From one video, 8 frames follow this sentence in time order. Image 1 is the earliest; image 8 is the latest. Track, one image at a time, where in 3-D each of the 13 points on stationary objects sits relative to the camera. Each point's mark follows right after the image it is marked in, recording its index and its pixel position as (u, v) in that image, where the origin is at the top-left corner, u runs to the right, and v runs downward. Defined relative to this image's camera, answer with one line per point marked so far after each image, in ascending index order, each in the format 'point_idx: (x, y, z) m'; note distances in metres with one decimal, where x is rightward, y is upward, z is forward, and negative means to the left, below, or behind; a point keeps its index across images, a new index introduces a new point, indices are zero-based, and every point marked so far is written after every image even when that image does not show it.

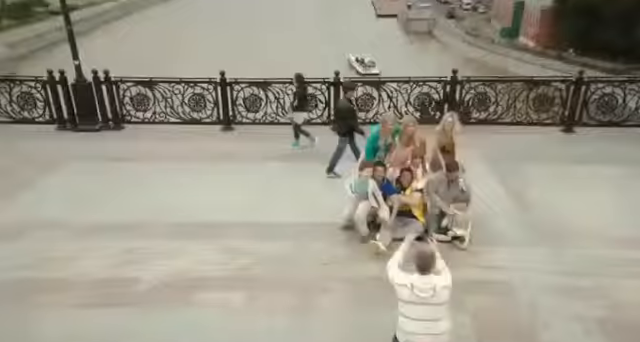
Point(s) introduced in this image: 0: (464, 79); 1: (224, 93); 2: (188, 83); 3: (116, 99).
0: (+2.2, +1.4, +7.7) m
1: (-1.6, +1.3, +8.2) m
2: (-2.2, +1.4, +8.2) m
3: (-3.3, +1.2, +8.1) m
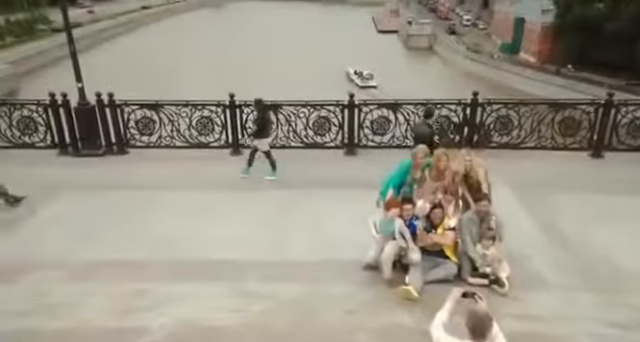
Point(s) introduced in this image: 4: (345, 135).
0: (+2.4, +1.0, +7.3) m
1: (-1.3, +0.9, +7.8) m
2: (-1.9, +1.0, +7.8) m
3: (-3.1, +0.8, +7.8) m
4: (+0.4, +0.6, +7.9) m
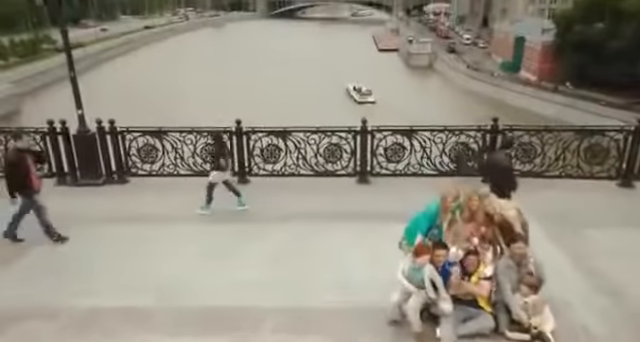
0: (+2.6, +0.6, +7.0) m
1: (-1.2, +0.4, +7.5) m
2: (-1.8, +0.6, +7.5) m
3: (-2.9, +0.3, +7.4) m
4: (+0.6, +0.1, +7.5) m
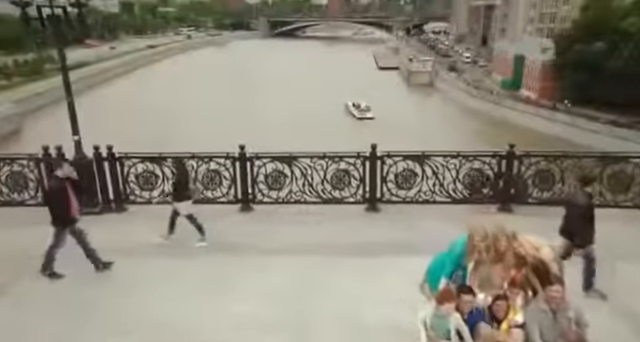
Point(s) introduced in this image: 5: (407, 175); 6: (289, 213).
0: (+2.7, +0.2, +6.6) m
1: (-1.1, 0.0, +7.1) m
2: (-1.7, +0.2, +7.1) m
3: (-2.8, -0.1, +7.1) m
4: (+0.7, -0.3, +7.2) m
5: (+1.2, -0.1, +7.1) m
6: (-0.4, -0.6, +7.1) m
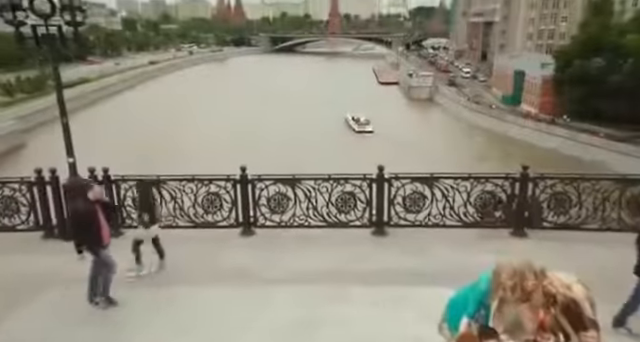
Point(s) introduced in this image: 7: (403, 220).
0: (+2.7, -0.1, +6.3) m
1: (-1.0, -0.3, +6.8) m
2: (-1.6, -0.1, +6.9) m
3: (-2.8, -0.4, +6.8) m
4: (+0.7, -0.6, +6.9) m
5: (+1.3, -0.4, +6.8) m
6: (-0.4, -0.9, +6.8) m
7: (+1.1, -0.7, +6.9) m
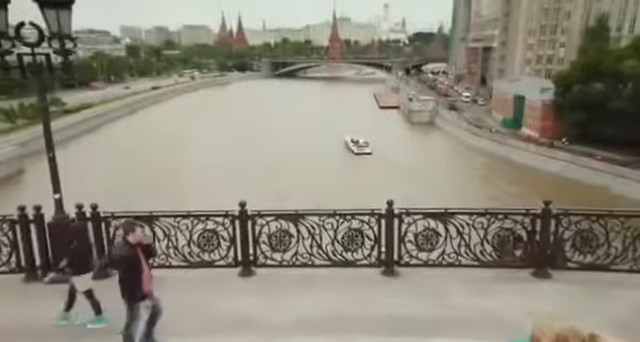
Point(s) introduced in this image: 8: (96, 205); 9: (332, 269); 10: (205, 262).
0: (+2.8, -0.5, +5.8) m
1: (-1.0, -0.7, +6.3) m
2: (-1.6, -0.6, +6.4) m
3: (-2.7, -0.8, +6.3) m
4: (+0.8, -1.0, +6.4) m
5: (+1.4, -0.8, +6.3) m
6: (-0.3, -1.3, +6.3) m
7: (+1.2, -1.1, +6.4) m
8: (-2.7, -0.4, +6.1) m
9: (+0.2, -1.3, +6.5) m
10: (-1.5, -1.2, +6.5) m
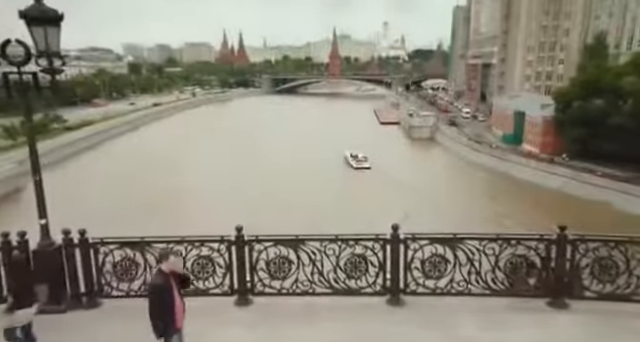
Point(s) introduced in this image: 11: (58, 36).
0: (+2.8, -0.7, +5.5) m
1: (-0.9, -1.0, +6.0) m
2: (-1.5, -0.9, +6.0) m
3: (-2.7, -1.1, +5.9) m
4: (+0.8, -1.3, +6.0) m
5: (+1.4, -1.1, +6.0) m
6: (-0.3, -1.6, +5.9) m
7: (+1.2, -1.4, +6.0) m
8: (-2.7, -0.7, +5.8) m
9: (+0.2, -1.5, +6.1) m
10: (-1.5, -1.5, +6.1) m
11: (-2.8, +1.5, +5.4) m
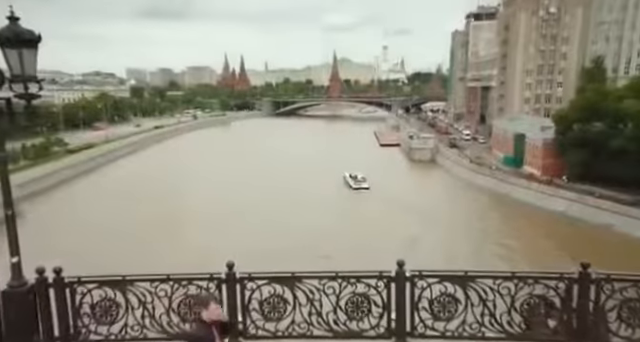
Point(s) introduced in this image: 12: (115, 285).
0: (+2.8, -1.0, +5.0) m
1: (-1.0, -1.4, +5.5) m
2: (-1.6, -1.2, +5.5) m
3: (-2.7, -1.5, +5.4) m
4: (+0.8, -1.6, +5.5) m
5: (+1.3, -1.4, +5.5) m
6: (-0.3, -1.9, +5.4) m
7: (+1.2, -1.7, +5.5) m
8: (-2.7, -1.0, +5.3) m
9: (+0.1, -1.9, +5.6) m
10: (-1.5, -1.8, +5.6) m
11: (-2.8, +1.1, +5.0) m
12: (-2.2, -1.2, +5.5) m
